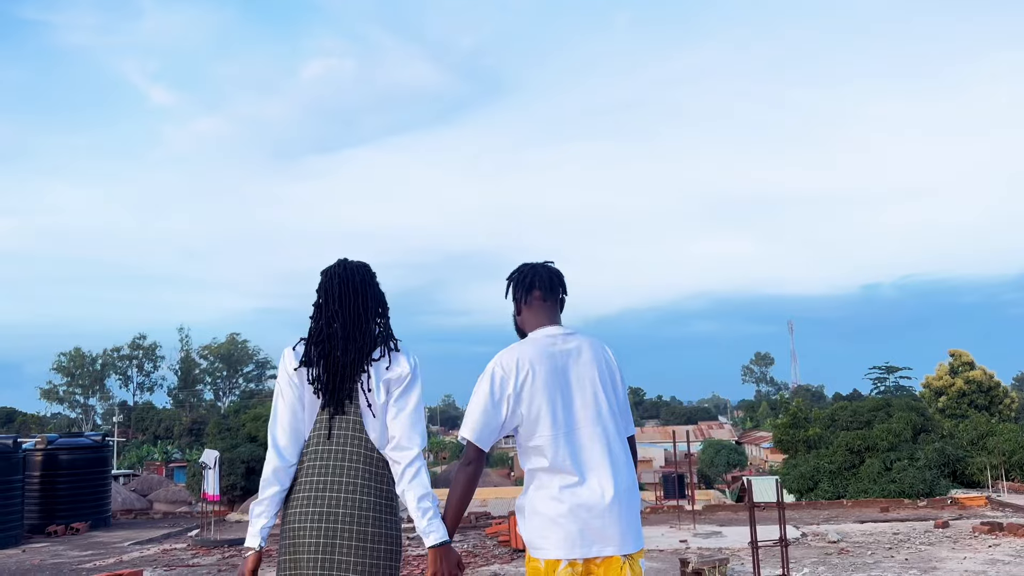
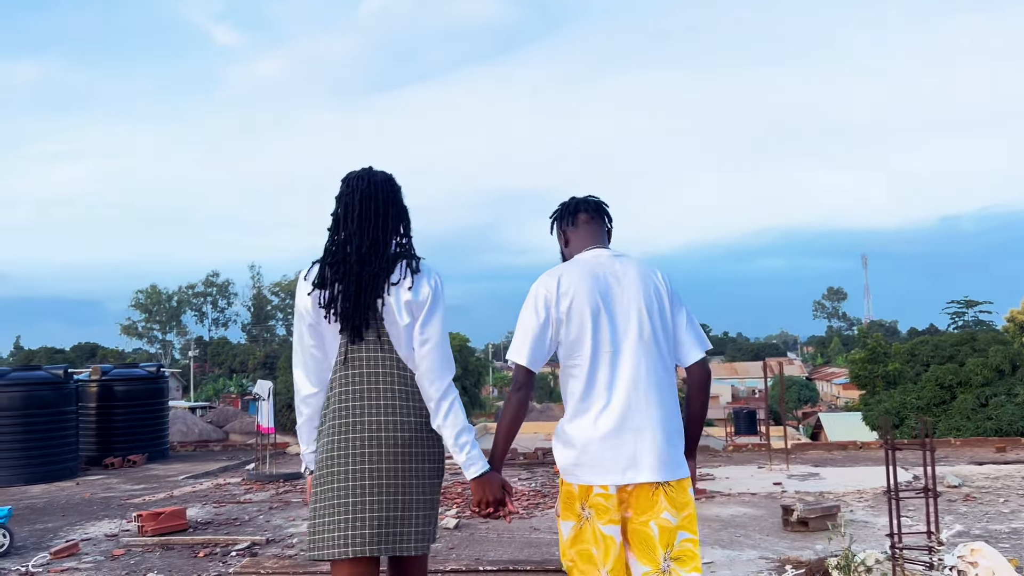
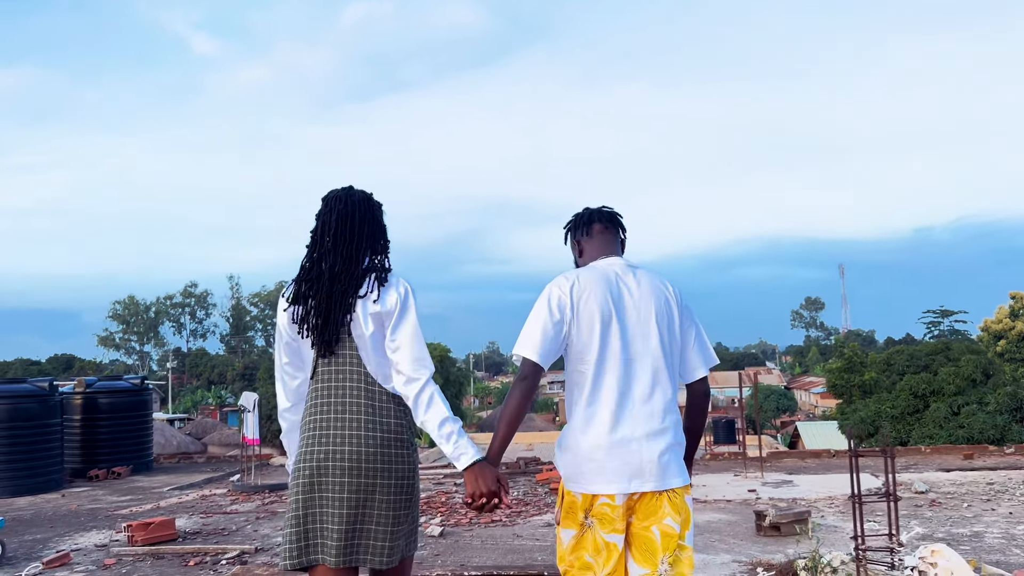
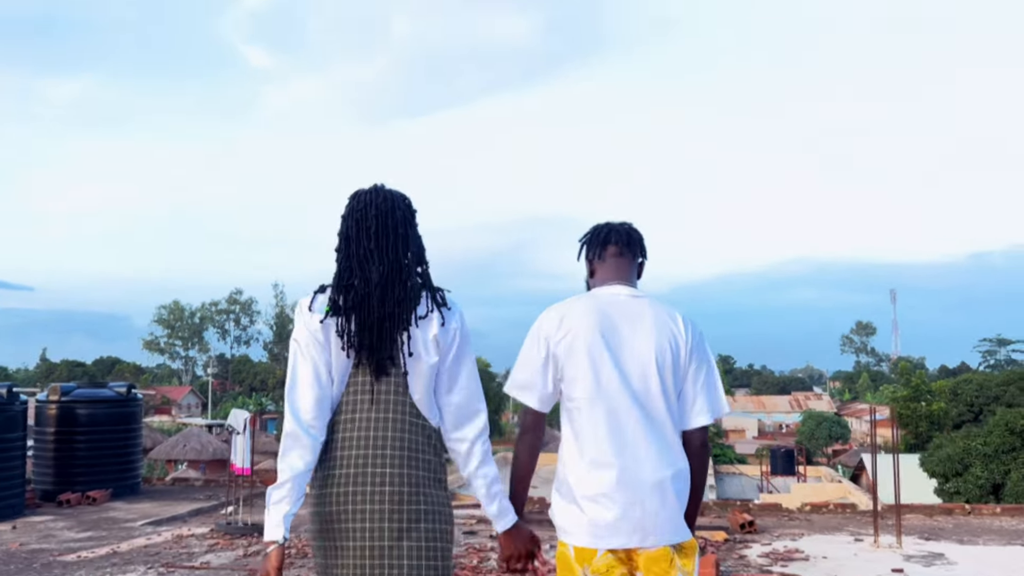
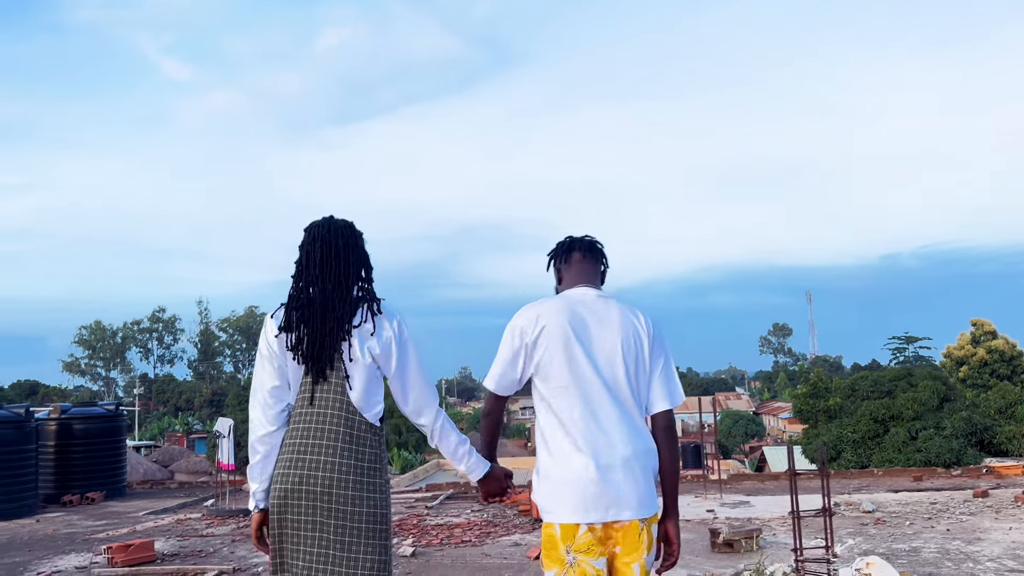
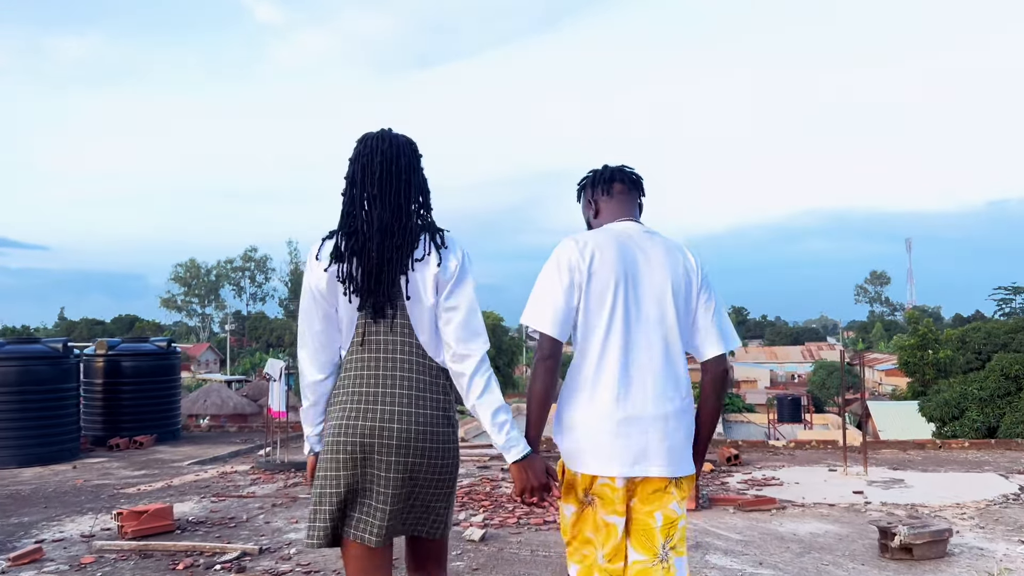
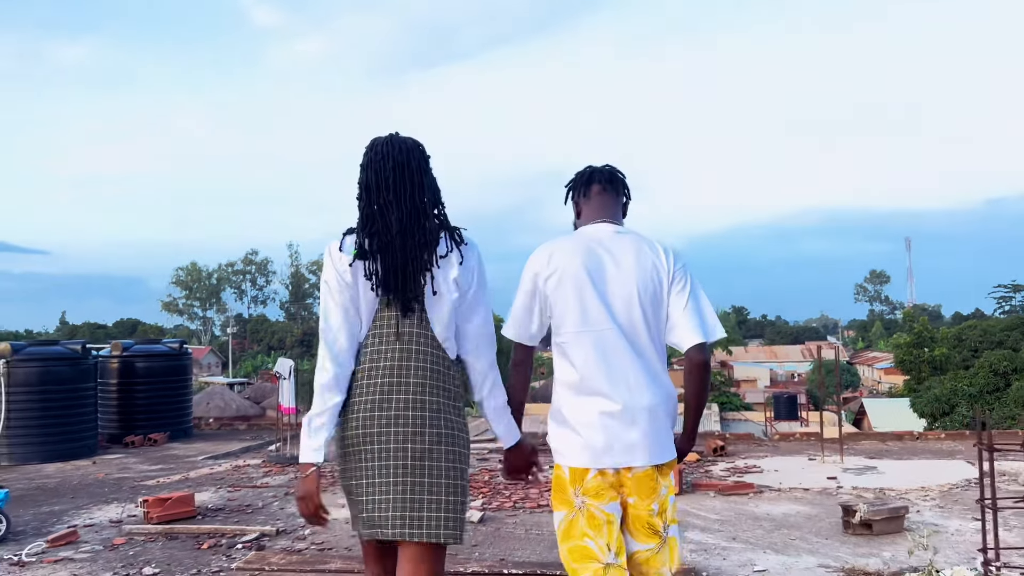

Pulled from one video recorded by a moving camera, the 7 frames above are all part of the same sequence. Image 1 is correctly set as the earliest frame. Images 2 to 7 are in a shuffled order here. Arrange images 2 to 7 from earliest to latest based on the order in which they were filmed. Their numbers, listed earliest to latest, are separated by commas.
5, 3, 2, 7, 6, 4
